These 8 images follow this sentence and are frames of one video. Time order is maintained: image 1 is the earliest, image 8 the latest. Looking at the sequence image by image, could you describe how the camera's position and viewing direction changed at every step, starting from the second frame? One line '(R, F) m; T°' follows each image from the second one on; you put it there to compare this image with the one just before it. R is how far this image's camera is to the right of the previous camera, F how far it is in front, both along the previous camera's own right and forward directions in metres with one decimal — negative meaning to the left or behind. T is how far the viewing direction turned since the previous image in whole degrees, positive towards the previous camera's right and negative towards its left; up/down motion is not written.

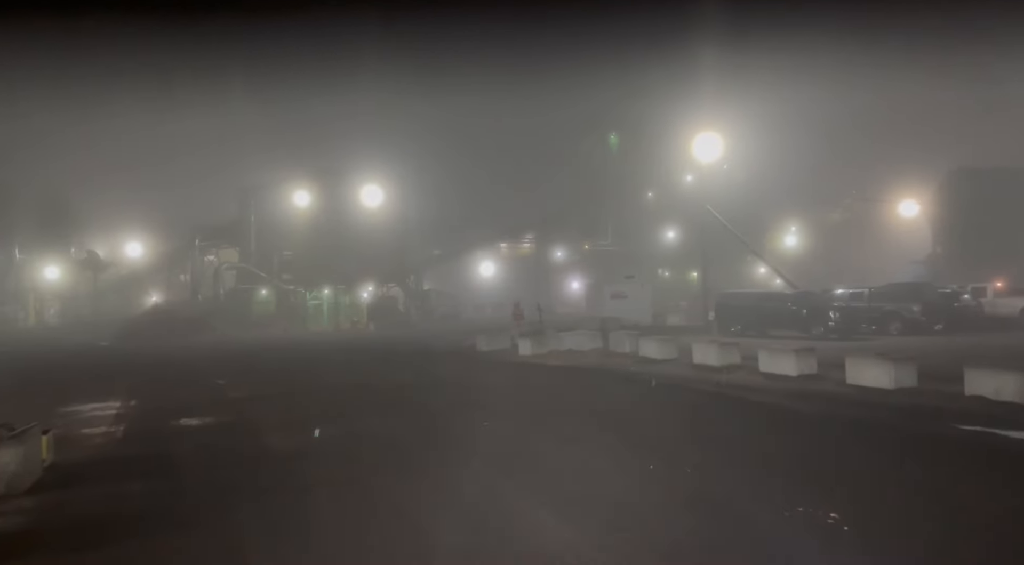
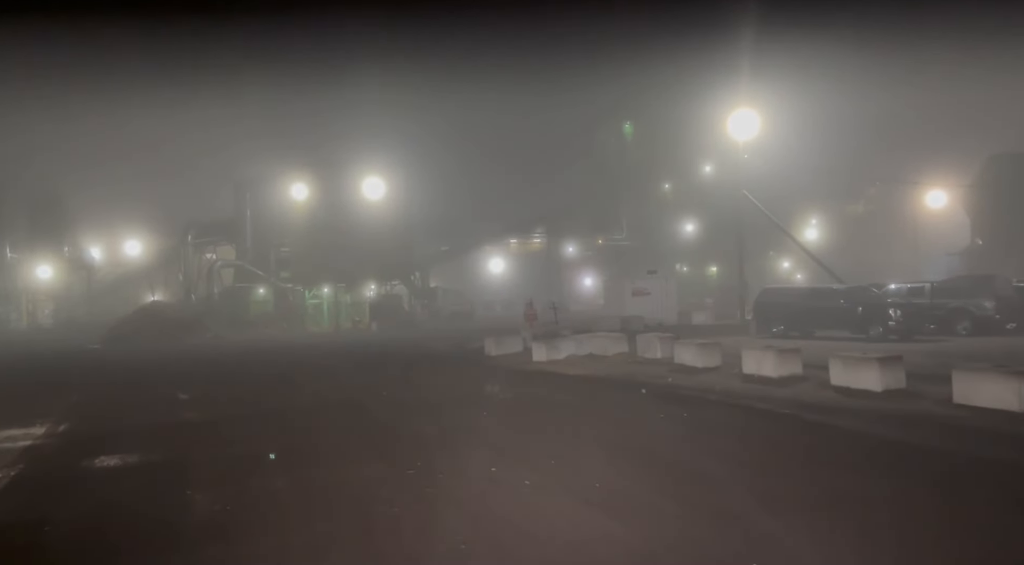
(-0.1, +3.2) m; -1°
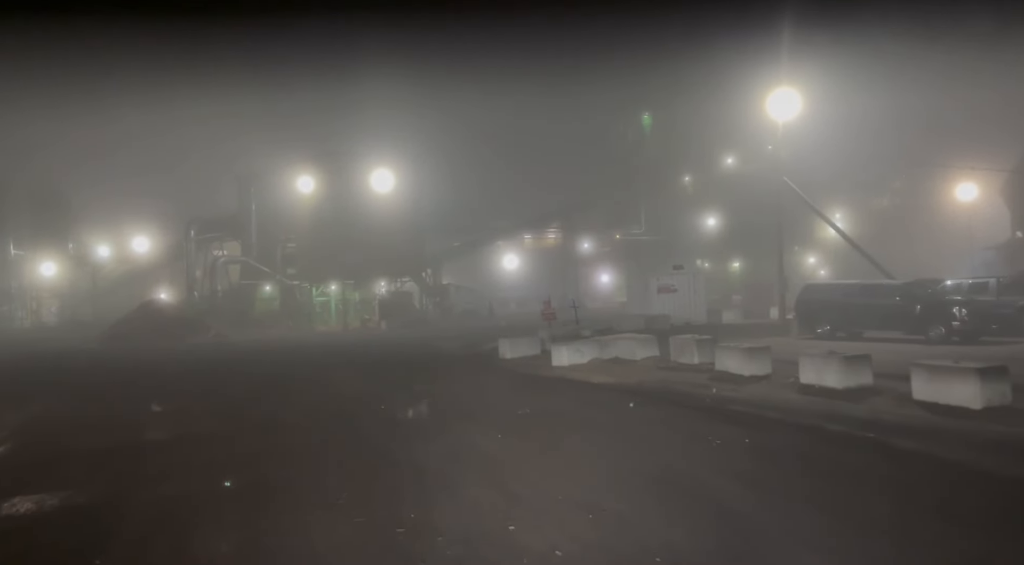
(-0.1, +2.2) m; -1°
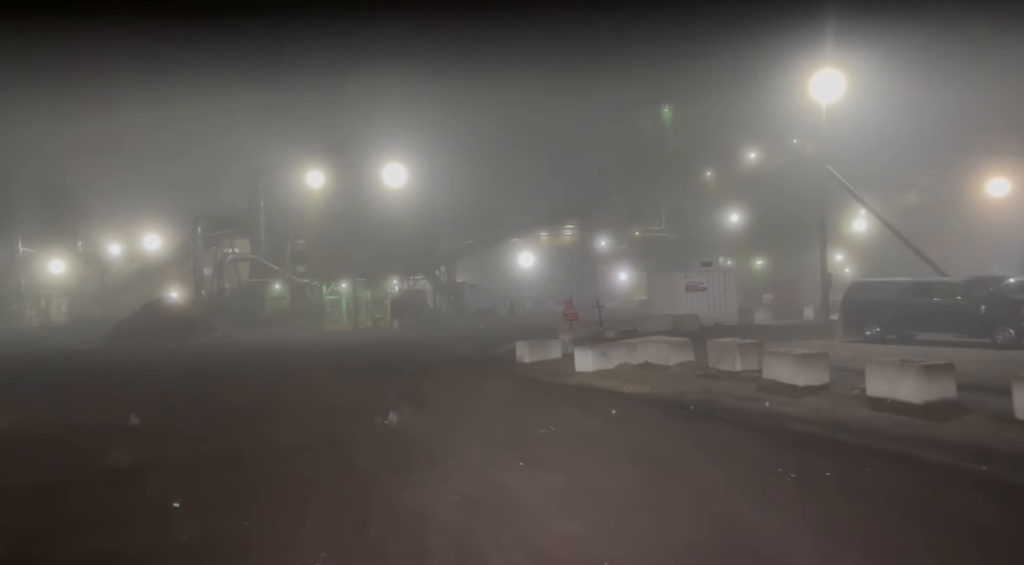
(-0.1, +1.8) m; -1°
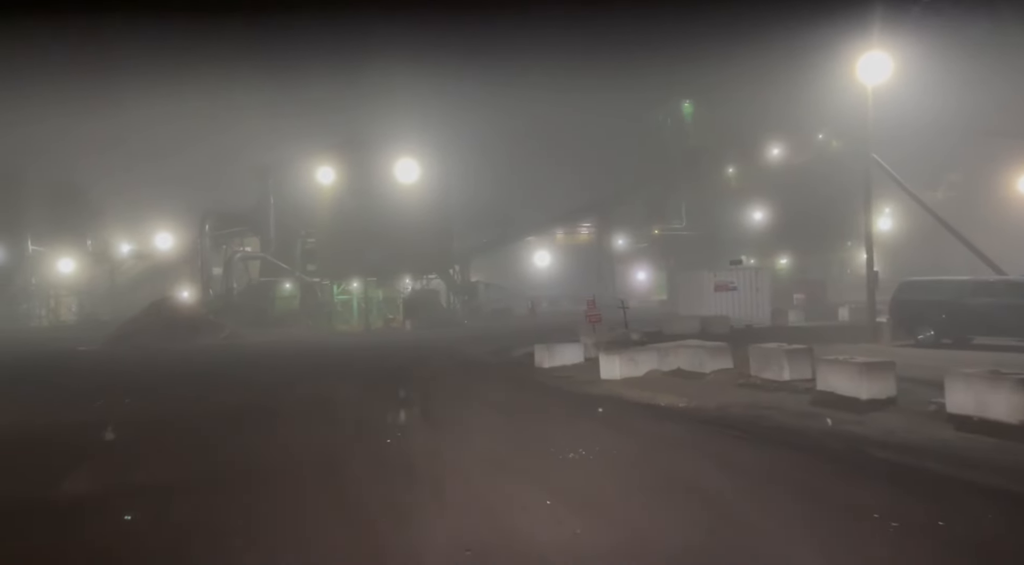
(-0.1, +1.6) m; -1°
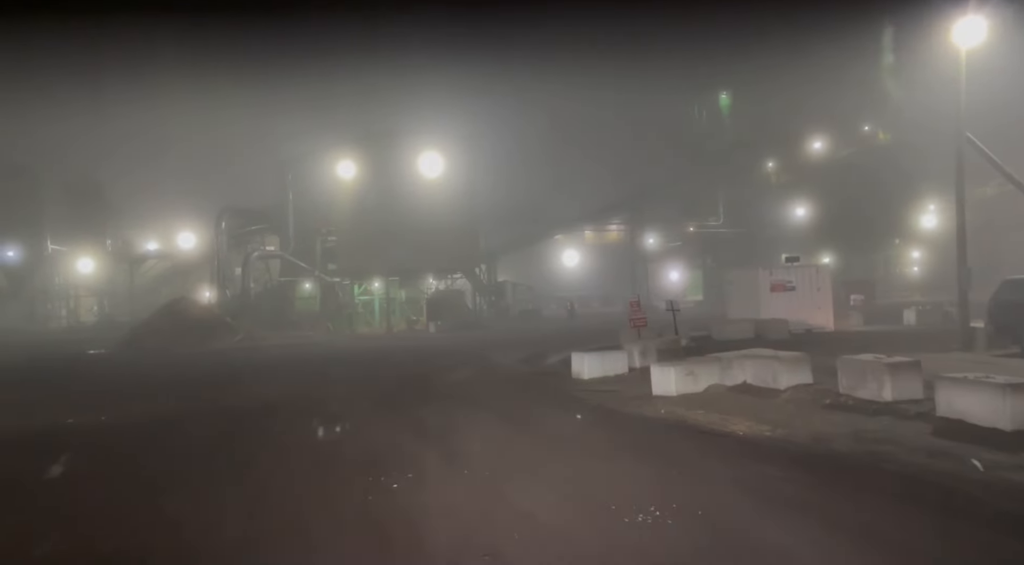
(-0.2, +2.5) m; -2°
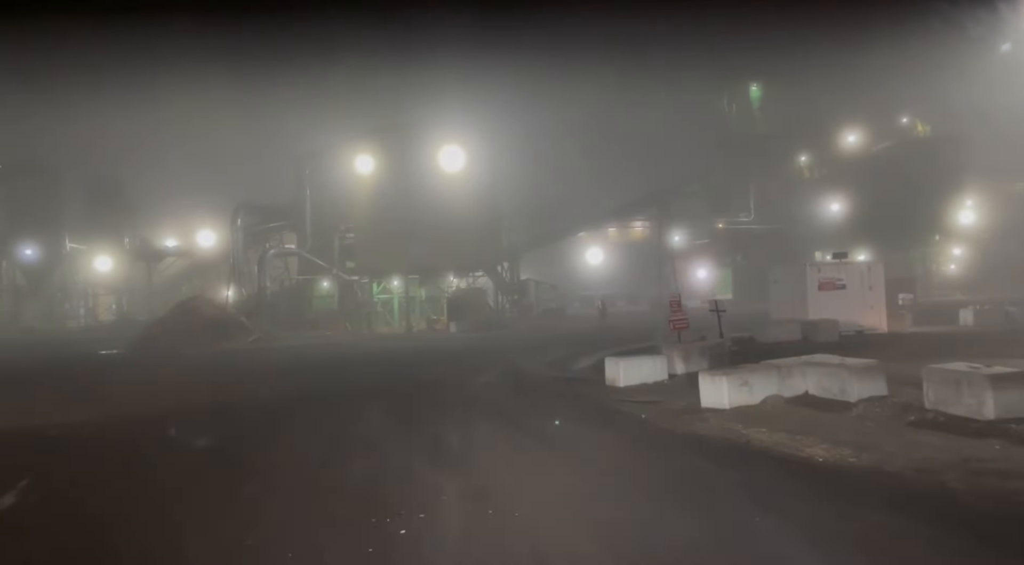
(-0.1, +1.6) m; -1°
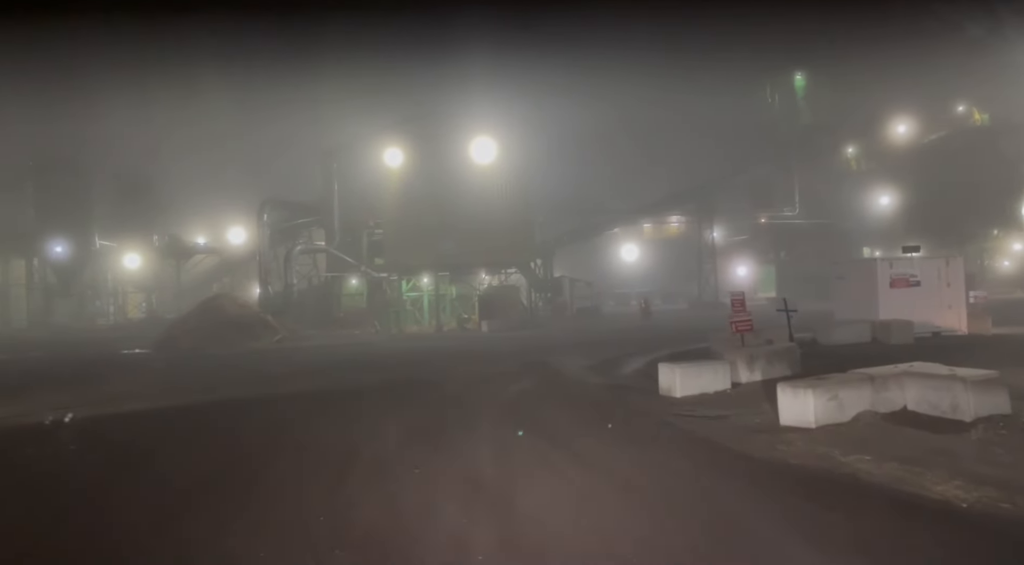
(-0.2, +1.8) m; -2°
